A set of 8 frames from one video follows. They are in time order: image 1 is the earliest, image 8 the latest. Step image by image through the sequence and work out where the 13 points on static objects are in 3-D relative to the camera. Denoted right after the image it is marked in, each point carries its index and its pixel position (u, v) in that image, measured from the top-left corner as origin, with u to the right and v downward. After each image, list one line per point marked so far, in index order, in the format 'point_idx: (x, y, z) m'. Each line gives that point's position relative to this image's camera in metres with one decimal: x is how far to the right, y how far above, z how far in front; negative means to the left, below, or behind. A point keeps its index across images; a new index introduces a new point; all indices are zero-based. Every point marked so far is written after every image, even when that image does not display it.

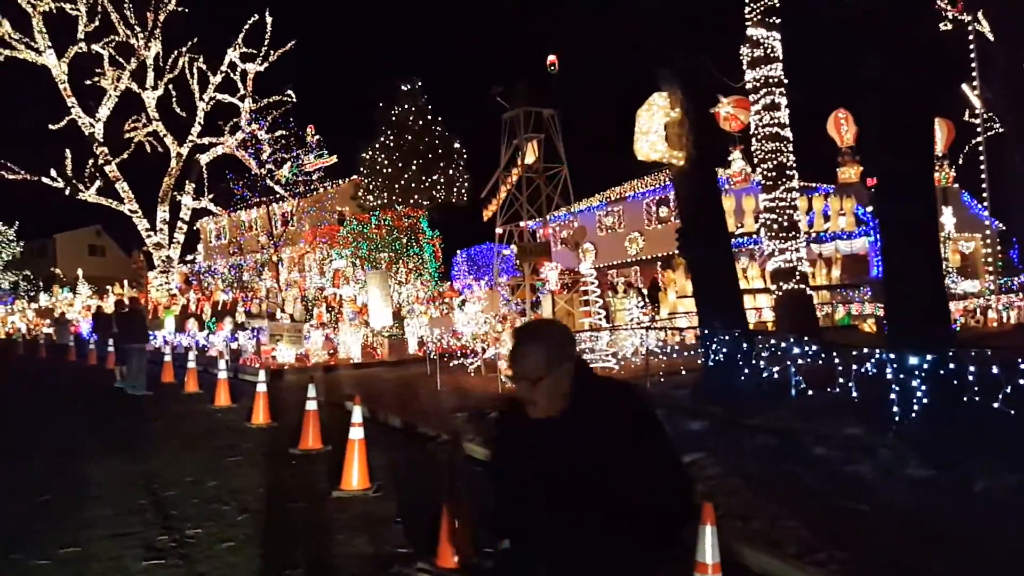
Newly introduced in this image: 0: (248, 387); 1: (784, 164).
0: (-5.8, -2.2, +17.1) m
1: (+5.2, +2.4, +14.8) m
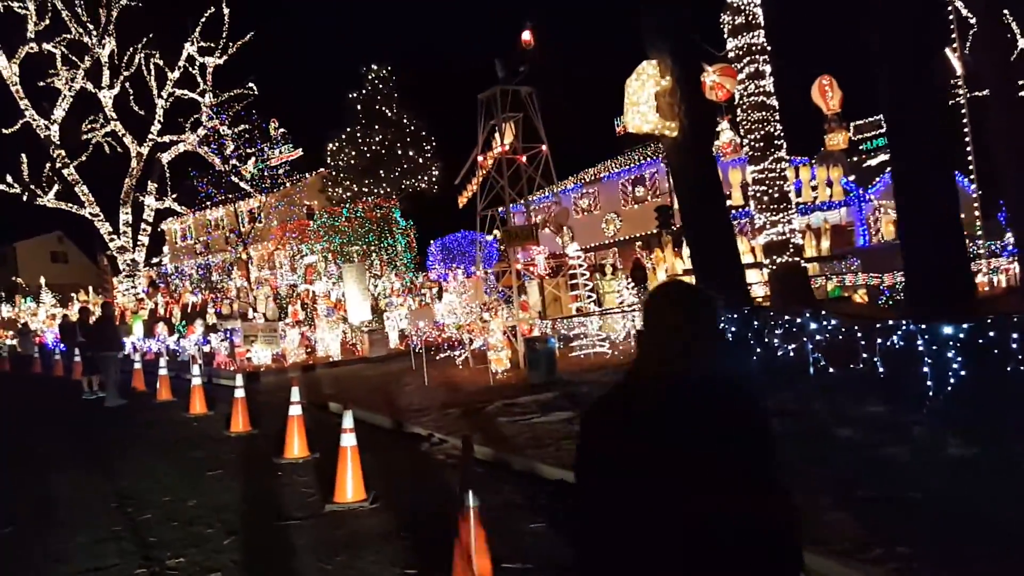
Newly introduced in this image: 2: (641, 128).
0: (-6.1, -2.2, +16.3) m
1: (+4.9, +2.9, +14.3) m
2: (+1.9, +2.3, +10.7) m
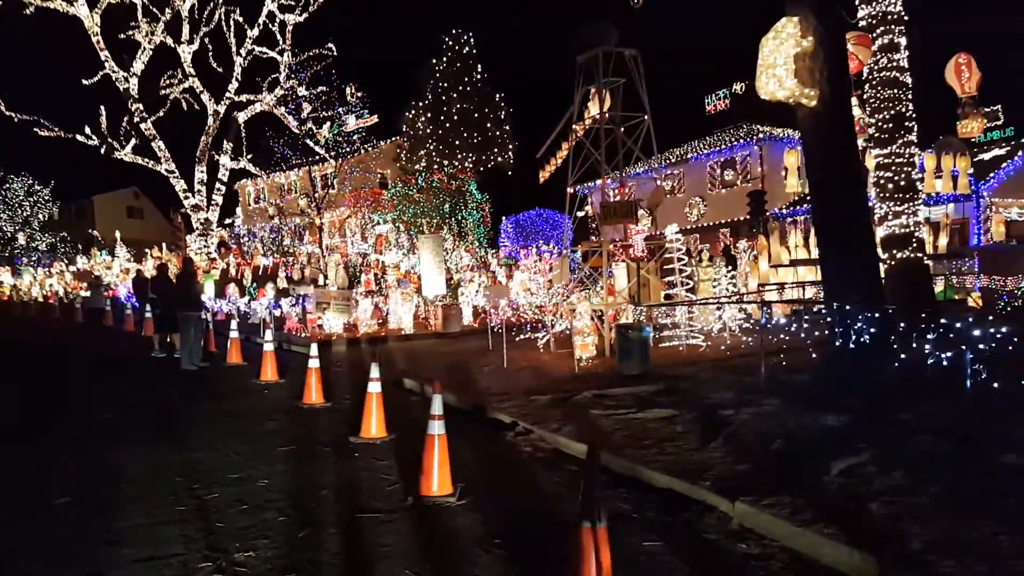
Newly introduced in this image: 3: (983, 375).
0: (-4.4, -1.5, +16.0) m
1: (+6.6, +2.9, +12.9) m
2: (+3.3, +2.4, +9.6) m
3: (+5.2, -1.0, +8.4) m
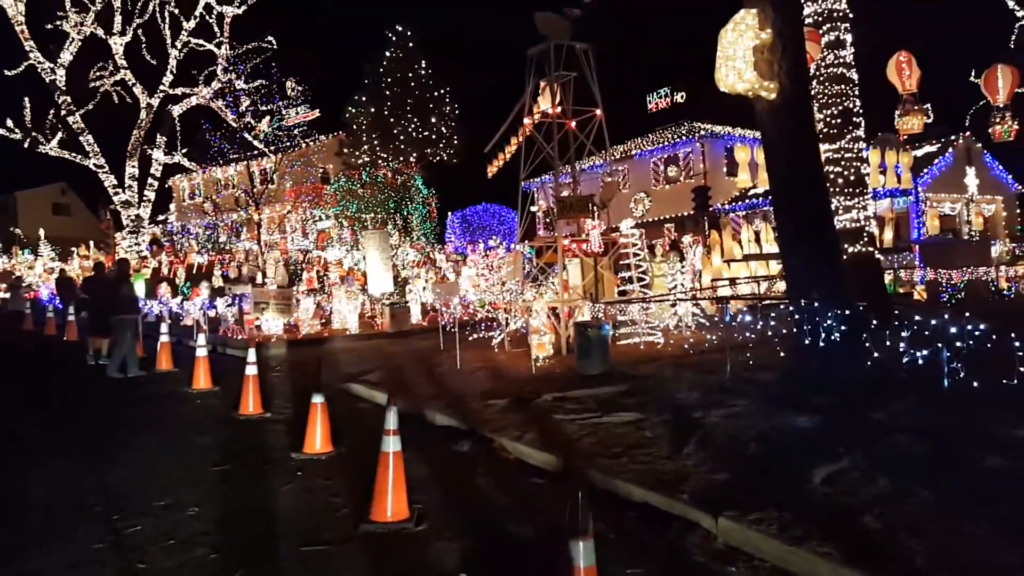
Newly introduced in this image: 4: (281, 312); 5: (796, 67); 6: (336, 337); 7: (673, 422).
0: (-5.4, -1.5, +15.2) m
1: (+5.8, +3.0, +12.9) m
2: (+2.7, +2.5, +9.3) m
3: (+4.8, -0.9, +8.3) m
4: (-5.6, -0.6, +18.7) m
5: (+3.5, +2.7, +9.4) m
6: (-4.1, -1.2, +18.2) m
7: (+1.7, -1.4, +8.0) m
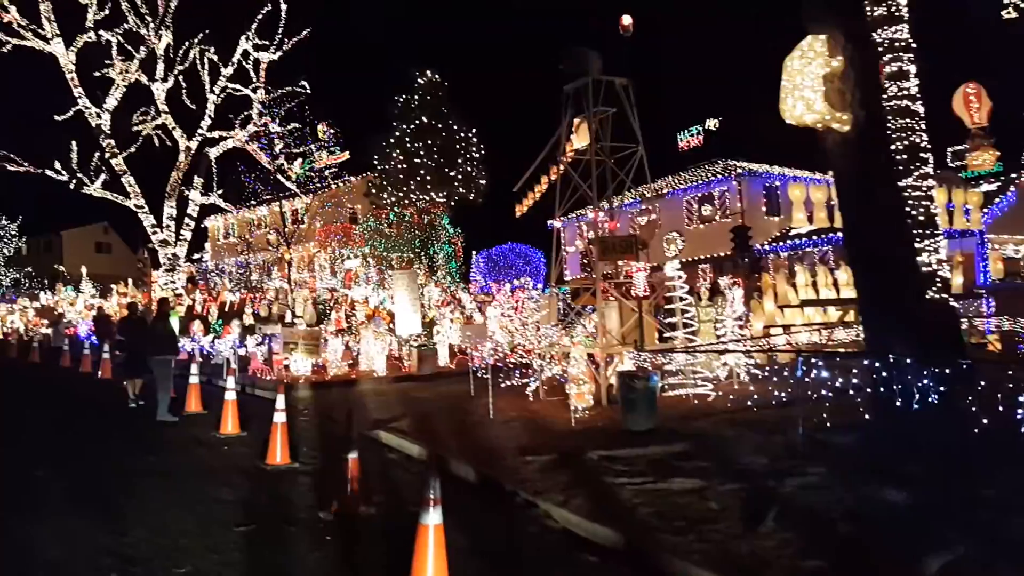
0: (-4.8, -2.2, +14.4) m
1: (+6.4, +2.2, +12.0) m
2: (+3.3, +1.9, +8.5) m
3: (+5.2, -1.4, +7.2) m
4: (-4.8, -1.5, +18.0) m
5: (+4.0, +2.1, +8.6) m
6: (-3.3, -2.1, +17.4) m
7: (+2.1, -1.9, +7.1) m
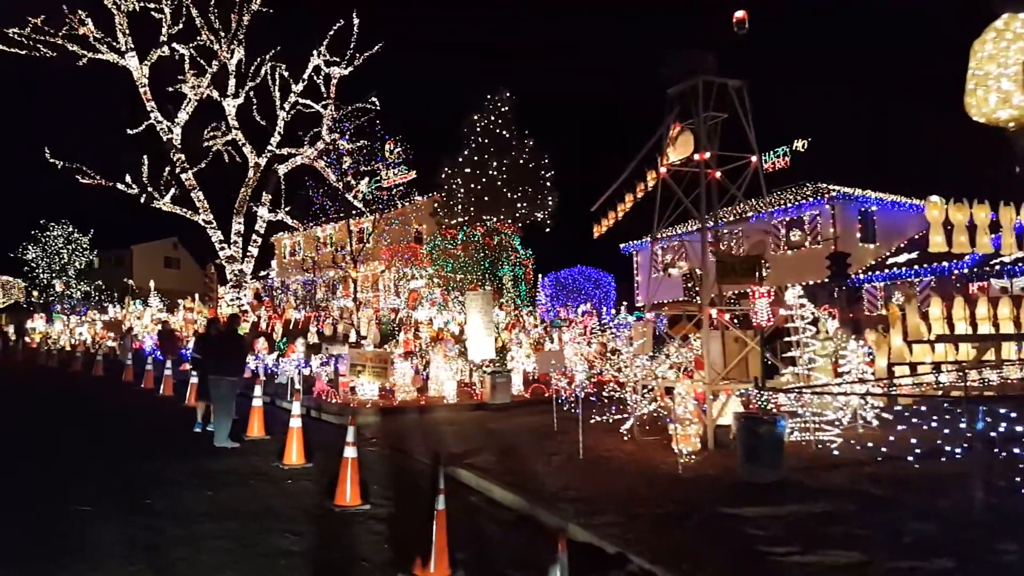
0: (-3.3, -2.5, +13.4) m
1: (+7.8, +1.7, +10.3) m
2: (+4.4, +1.6, +7.1) m
3: (+6.1, -1.7, +5.5) m
4: (-3.1, -1.9, +17.0) m
5: (+5.1, +1.8, +7.1) m
6: (-1.6, -2.5, +16.3) m
7: (+3.0, -2.1, +5.6) m
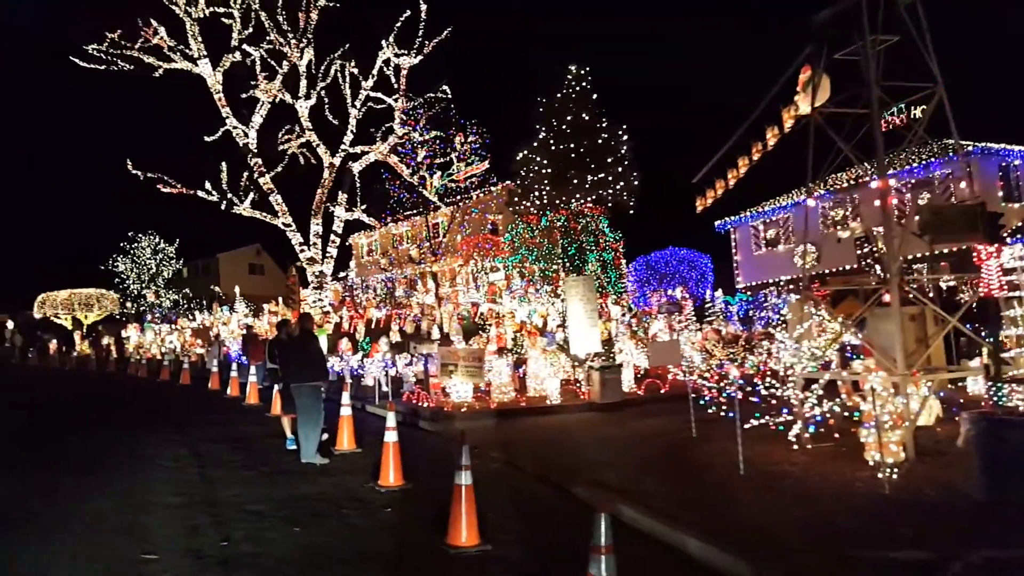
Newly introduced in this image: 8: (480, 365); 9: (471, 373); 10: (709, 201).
0: (-1.4, -2.4, +11.7) m
1: (+9.1, +2.4, +7.5) m
2: (+5.4, +2.0, +4.7) m
3: (+7.2, -1.3, +3.0) m
4: (-0.9, -1.7, +15.3) m
5: (+6.1, +2.3, +4.6) m
6: (+0.5, -2.3, +14.4) m
7: (+4.1, -1.8, +3.3) m
8: (-0.7, -1.6, +15.3) m
9: (-0.8, -1.7, +15.2) m
10: (+4.7, +2.1, +17.2) m
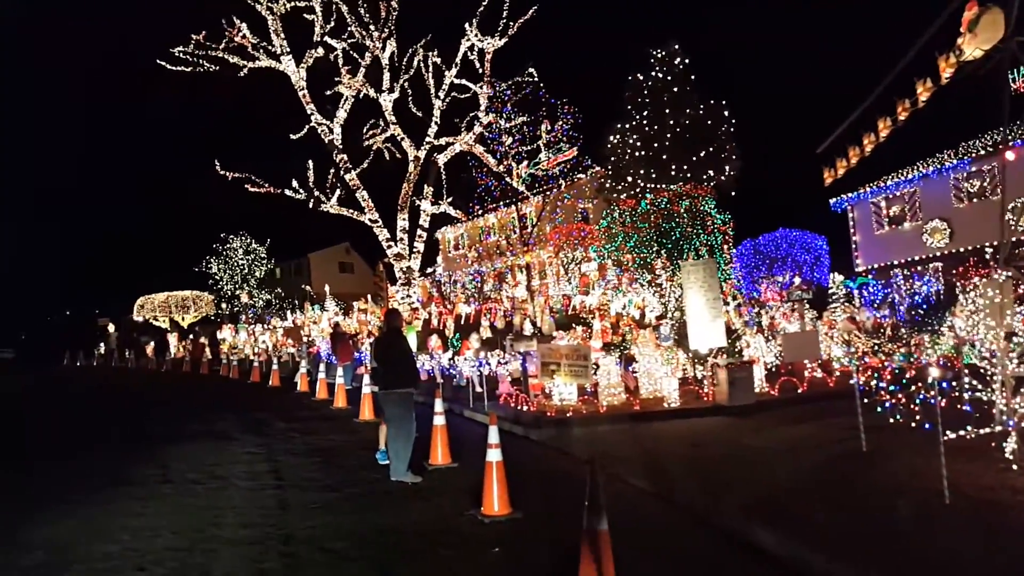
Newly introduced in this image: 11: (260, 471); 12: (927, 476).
0: (+0.2, -2.3, +10.1) m
1: (+10.0, +2.7, +4.8) m
2: (+6.1, +2.3, +2.3) m
3: (+7.7, -1.0, +0.5) m
4: (+1.1, -1.6, +13.6) m
5: (+6.8, +2.5, +2.2) m
6: (+2.4, -2.1, +12.6) m
7: (+4.7, -1.6, +1.1) m
8: (+1.3, -1.4, +13.6) m
9: (+1.1, -1.5, +13.5) m
10: (+6.8, +2.5, +14.9) m
11: (-3.6, -2.5, +10.7) m
12: (+3.9, -1.7, +7.2) m
